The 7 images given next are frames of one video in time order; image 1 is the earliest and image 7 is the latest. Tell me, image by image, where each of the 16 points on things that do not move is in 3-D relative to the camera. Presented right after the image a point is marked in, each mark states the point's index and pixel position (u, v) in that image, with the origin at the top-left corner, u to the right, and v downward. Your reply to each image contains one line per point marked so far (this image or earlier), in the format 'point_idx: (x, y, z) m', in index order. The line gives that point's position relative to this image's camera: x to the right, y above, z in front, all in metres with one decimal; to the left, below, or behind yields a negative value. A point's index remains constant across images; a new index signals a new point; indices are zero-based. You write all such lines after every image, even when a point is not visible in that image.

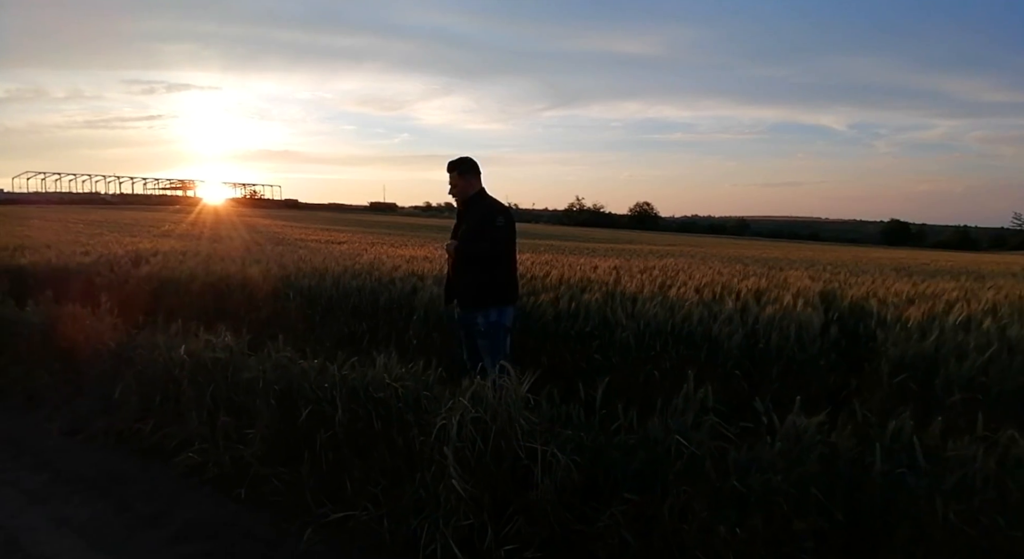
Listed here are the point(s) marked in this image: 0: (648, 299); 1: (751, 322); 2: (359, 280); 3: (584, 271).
0: (+1.1, -0.2, +4.6) m
1: (+1.8, -0.4, +4.0) m
2: (-1.7, 0.0, +6.0) m
3: (+1.0, +0.1, +7.4) m
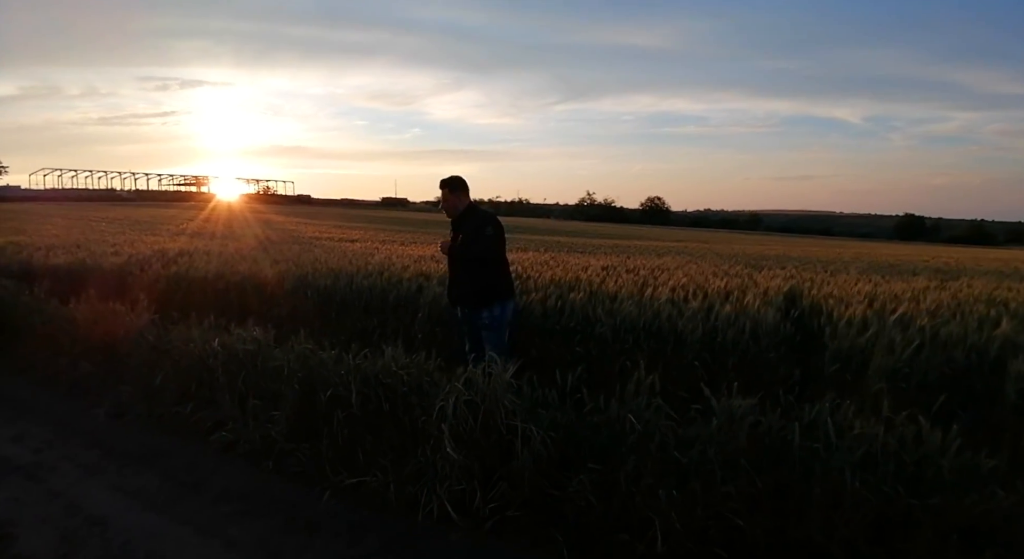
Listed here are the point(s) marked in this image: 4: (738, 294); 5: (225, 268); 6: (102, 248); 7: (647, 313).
0: (+1.1, -0.2, +5.1) m
1: (+1.7, -0.4, +4.6) m
2: (-1.7, 0.0, +6.6) m
3: (+0.9, +0.1, +8.0) m
4: (+2.2, -0.1, +5.2) m
5: (-4.2, +0.2, +8.1) m
6: (-8.9, +0.7, +11.9) m
7: (+1.2, -0.3, +4.7) m
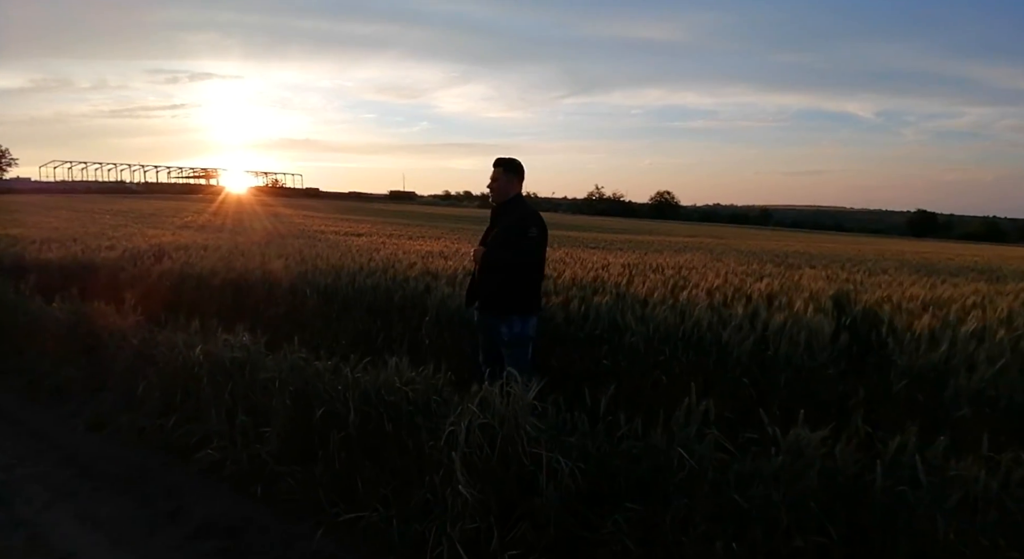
0: (+1.2, -0.2, +4.6) m
1: (+1.8, -0.4, +4.0) m
2: (-1.5, 0.0, +6.1) m
3: (+1.1, +0.2, +7.4) m
4: (+2.3, -0.2, +4.7) m
5: (-4.0, +0.2, +7.6) m
6: (-8.6, +0.8, +11.5) m
7: (+1.3, -0.3, +4.2) m
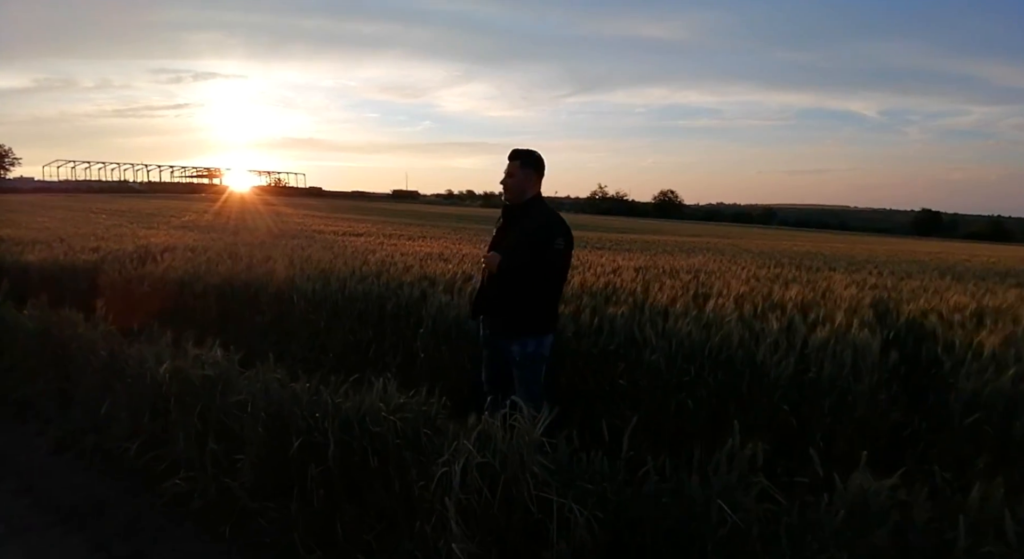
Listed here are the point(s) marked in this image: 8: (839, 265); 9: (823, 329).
0: (+1.3, -0.2, +4.1) m
1: (+1.9, -0.5, +3.5) m
2: (-1.5, -0.1, +5.6) m
3: (+1.2, +0.1, +7.0) m
4: (+2.3, -0.2, +4.2) m
5: (-3.9, +0.2, +7.2) m
6: (-8.5, +0.7, +11.0) m
7: (+1.4, -0.4, +3.7) m
8: (+6.1, +0.3, +10.4) m
9: (+2.1, -0.3, +3.8) m
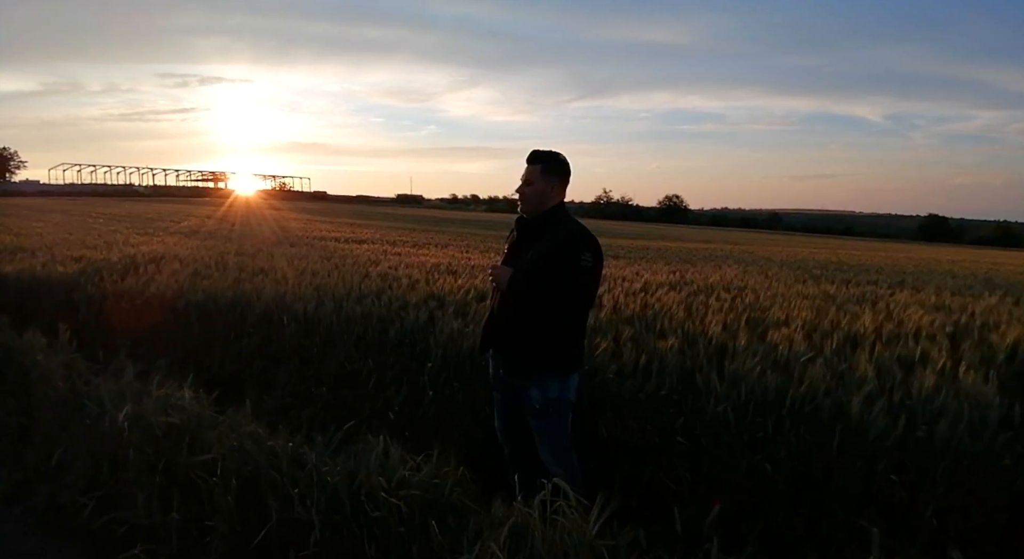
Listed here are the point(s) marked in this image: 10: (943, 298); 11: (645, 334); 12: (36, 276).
0: (+1.4, -0.4, +3.4) m
1: (+2.0, -0.6, +2.8) m
2: (-1.3, -0.2, +5.0) m
3: (+1.4, -0.1, +6.3) m
4: (+2.5, -0.4, +3.5) m
5: (-3.8, 0.0, +6.5) m
6: (-8.3, +0.5, +10.4) m
7: (+1.5, -0.5, +3.0) m
8: (+6.4, 0.0, +9.7) m
9: (+2.3, -0.5, +3.1) m
10: (+5.1, -0.2, +6.5) m
11: (+0.9, -0.4, +3.8) m
12: (-6.3, +0.1, +7.3) m
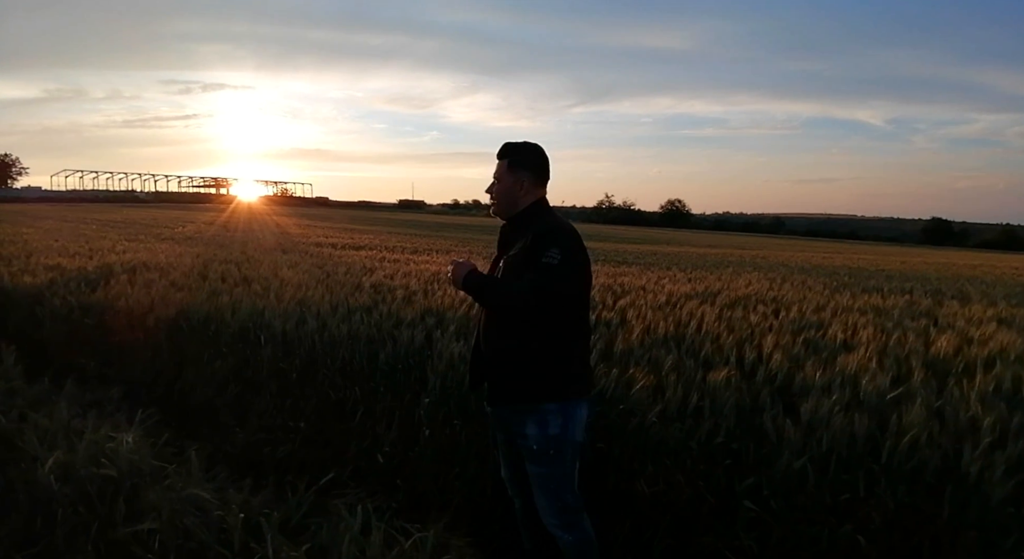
0: (+1.5, -0.5, +2.8) m
1: (+2.1, -0.7, +2.2) m
2: (-1.2, -0.3, +4.4) m
3: (+1.5, -0.2, +5.6) m
4: (+2.6, -0.5, +2.8) m
5: (-3.7, -0.1, +5.9) m
6: (-8.2, +0.4, +9.8) m
7: (+1.6, -0.6, +2.4) m
8: (+6.5, -0.1, +9.1) m
9: (+2.3, -0.6, +2.4) m
10: (+5.2, -0.3, +5.9) m
11: (+1.0, -0.5, +3.2) m
12: (-6.2, -0.1, +6.7) m
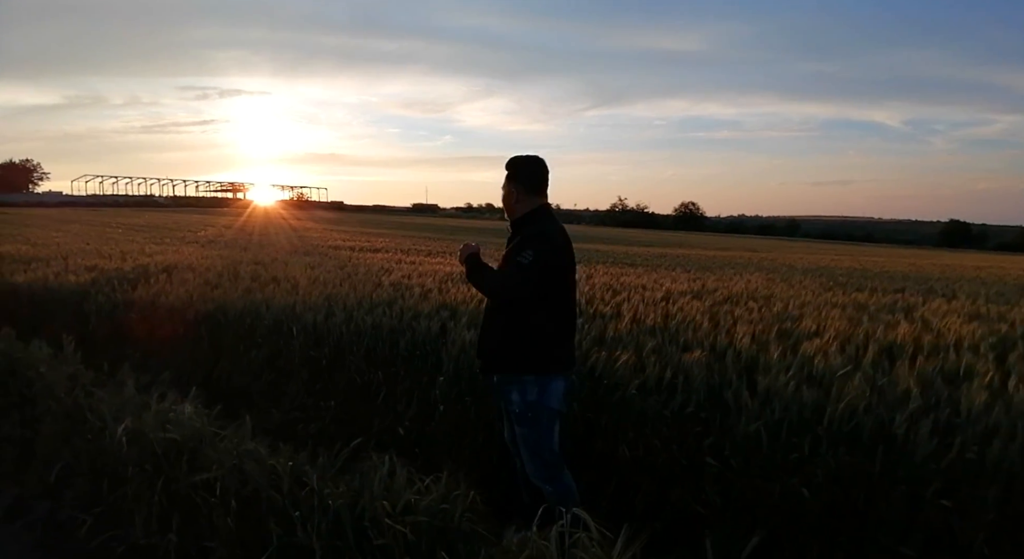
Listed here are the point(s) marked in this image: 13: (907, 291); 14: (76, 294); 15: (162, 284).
0: (+1.5, -0.5, +3.2) m
1: (+2.1, -0.7, +2.6) m
2: (-1.2, -0.3, +4.8) m
3: (+1.5, -0.2, +6.0) m
4: (+2.6, -0.5, +3.2) m
5: (-3.6, -0.1, +6.4) m
6: (-8.1, +0.3, +10.5) m
7: (+1.6, -0.6, +2.8) m
8: (+6.6, -0.1, +9.4) m
9: (+2.3, -0.5, +2.8) m
10: (+5.3, -0.3, +6.2) m
11: (+1.0, -0.4, +3.6) m
12: (-6.1, -0.1, +7.3) m
13: (+5.8, -0.2, +8.1) m
14: (-5.4, -0.1, +6.8) m
15: (-4.5, 0.0, +7.2) m
